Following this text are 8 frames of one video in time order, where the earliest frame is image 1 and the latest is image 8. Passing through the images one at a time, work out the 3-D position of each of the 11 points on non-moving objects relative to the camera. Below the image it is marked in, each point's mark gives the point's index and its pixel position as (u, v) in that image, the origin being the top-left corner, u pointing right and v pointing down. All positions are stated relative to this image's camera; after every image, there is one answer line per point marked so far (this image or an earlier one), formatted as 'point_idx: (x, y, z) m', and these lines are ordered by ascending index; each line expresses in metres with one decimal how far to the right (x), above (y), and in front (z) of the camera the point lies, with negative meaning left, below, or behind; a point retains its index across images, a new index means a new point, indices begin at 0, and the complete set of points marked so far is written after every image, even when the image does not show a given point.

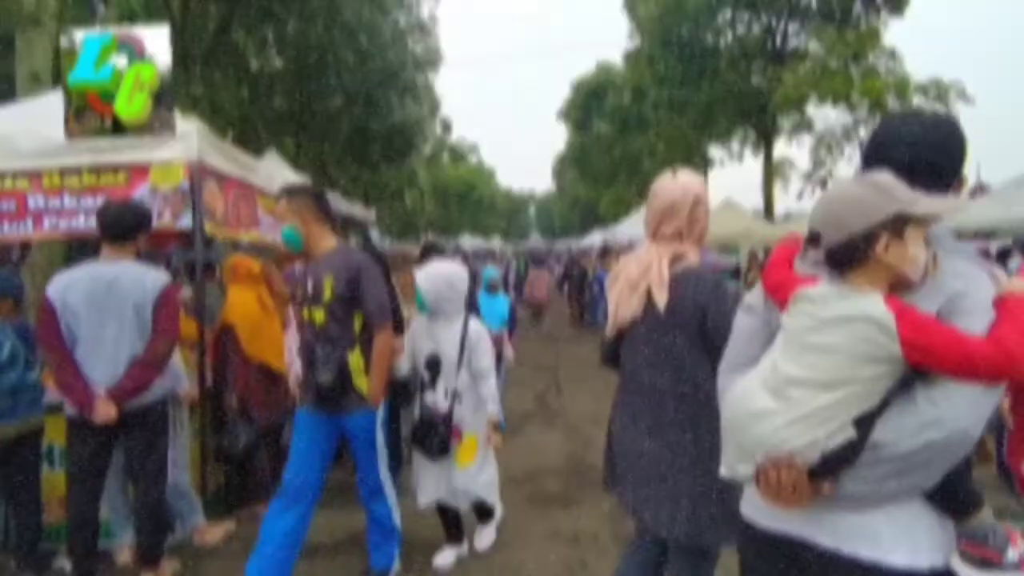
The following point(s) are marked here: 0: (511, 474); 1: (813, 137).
0: (0.0, -2.3, +7.2) m
1: (+9.9, +5.0, +19.4) m
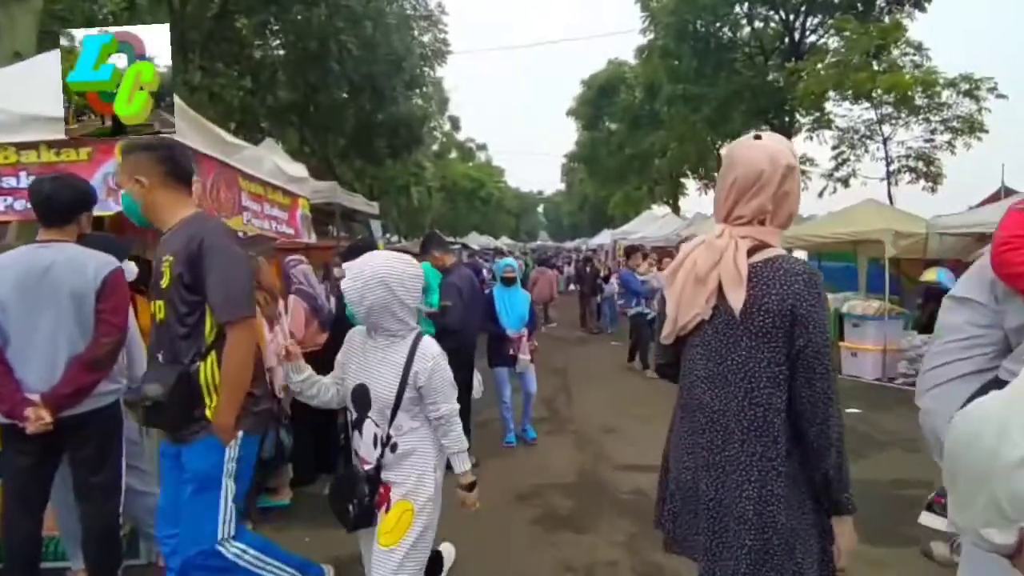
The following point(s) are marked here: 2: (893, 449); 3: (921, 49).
0: (0.0, -2.2, +6.6) m
1: (+10.2, +4.9, +18.7) m
2: (+5.2, -2.2, +8.1) m
3: (+11.8, +6.9, +16.9) m
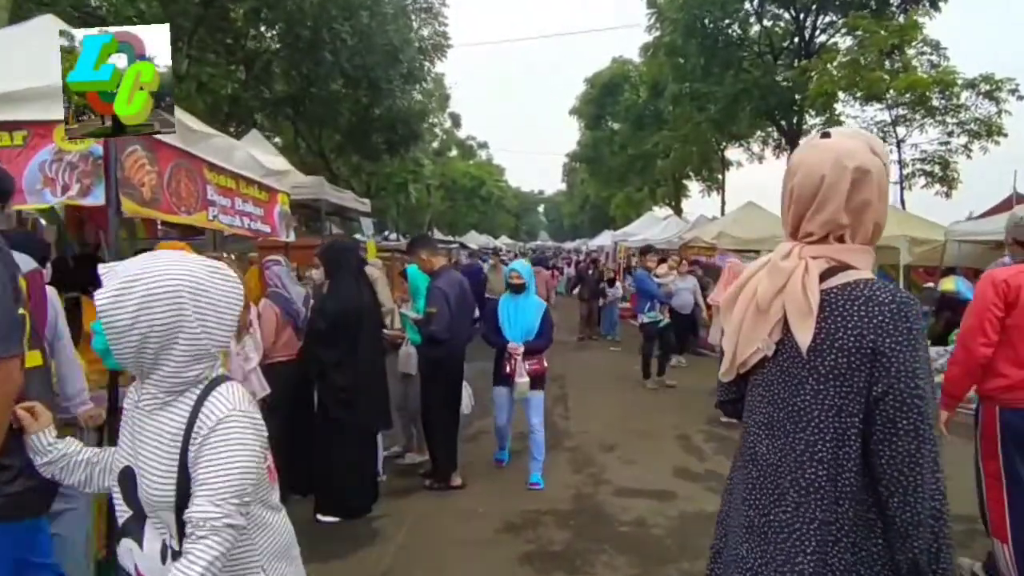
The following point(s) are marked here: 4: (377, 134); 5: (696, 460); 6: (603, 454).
0: (-0.1, -2.3, +5.9) m
1: (+10.2, +4.7, +18.0) m
2: (+5.1, -2.4, +7.4) m
3: (+11.8, +6.6, +16.3) m
4: (-4.5, +5.1, +19.8) m
5: (+2.4, -2.2, +7.6) m
6: (+1.2, -2.2, +7.9) m
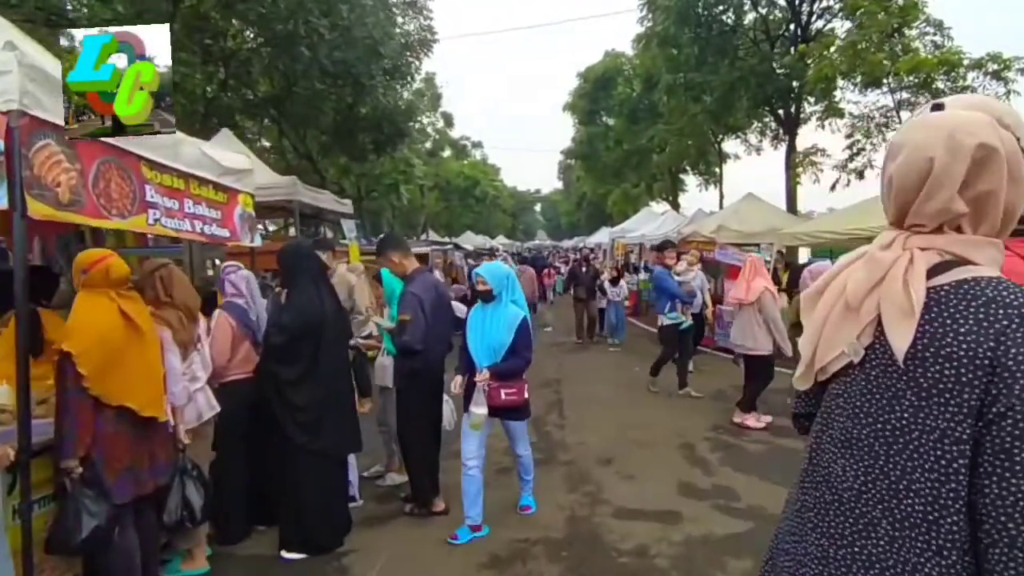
0: (-0.2, -2.4, +5.3) m
1: (+9.9, +4.9, +17.4) m
2: (+5.0, -2.3, +6.8) m
3: (+11.4, +6.9, +15.7) m
4: (-4.8, +5.0, +19.1) m
5: (+2.3, -2.2, +7.0) m
6: (+1.1, -2.2, +7.2) m
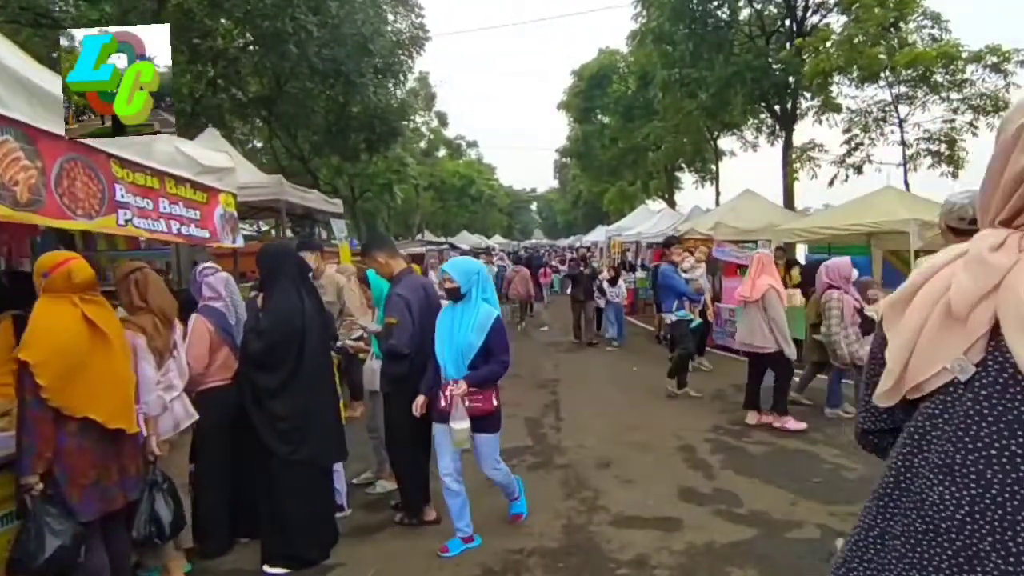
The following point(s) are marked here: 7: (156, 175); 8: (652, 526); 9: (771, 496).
0: (-0.2, -2.4, +5.1) m
1: (+9.7, +5.0, +17.2) m
2: (+4.9, -2.2, +6.6) m
3: (+11.2, +7.0, +15.5) m
4: (-5.0, +5.0, +18.9) m
5: (+2.2, -2.2, +6.8) m
6: (+1.0, -2.2, +7.0) m
7: (-3.3, +1.0, +5.4) m
8: (+1.4, -2.3, +5.7) m
9: (+2.7, -2.2, +6.2) m
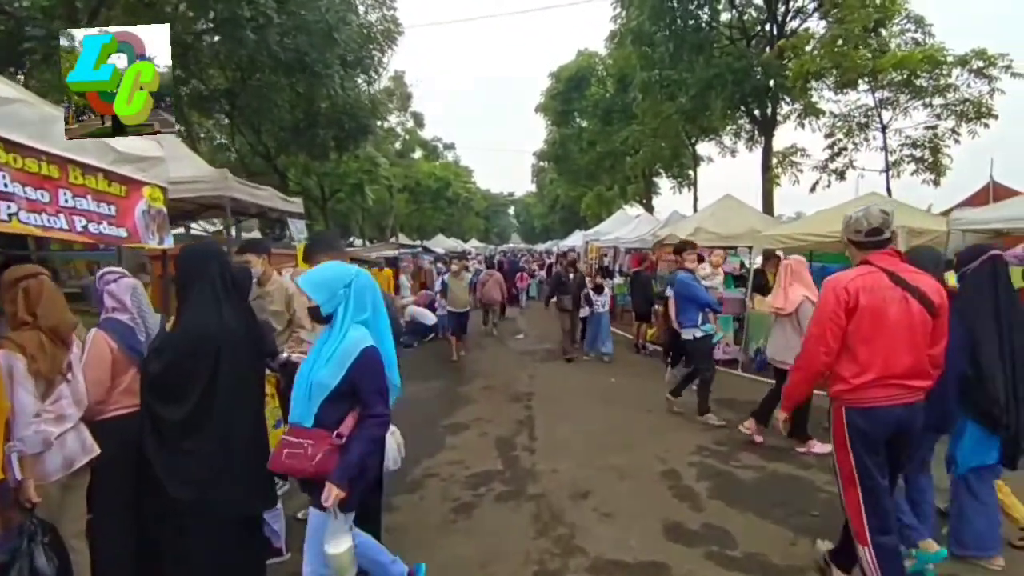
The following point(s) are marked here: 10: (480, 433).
0: (-0.5, -2.4, +4.3) m
1: (+9.0, +4.8, +16.9) m
2: (+4.6, -2.4, +6.0) m
3: (+10.6, +6.8, +15.2) m
4: (-5.8, +4.8, +18.0) m
5: (+1.8, -2.3, +6.1) m
6: (+0.7, -2.3, +6.3) m
7: (-3.6, +1.0, +4.6) m
8: (+1.0, -2.4, +5.0) m
9: (+2.4, -2.3, +5.6) m
10: (-0.5, -2.3, +9.2) m
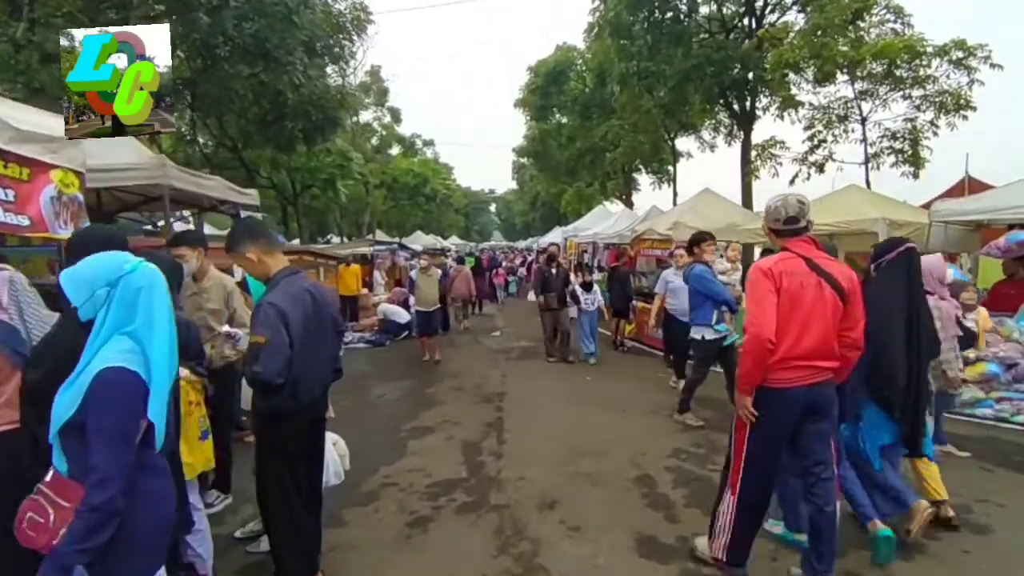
0: (-0.9, -2.4, +3.8) m
1: (+8.3, +4.9, +16.6) m
2: (+4.2, -2.3, +5.7) m
3: (+9.9, +6.9, +15.0) m
4: (-6.5, +4.9, +17.2) m
5: (+1.5, -2.2, +5.6) m
6: (+0.3, -2.3, +5.8) m
7: (-3.9, +1.0, +3.9) m
8: (+0.7, -2.3, +4.5) m
9: (+2.0, -2.2, +5.1) m
10: (-1.0, -2.2, +8.7) m
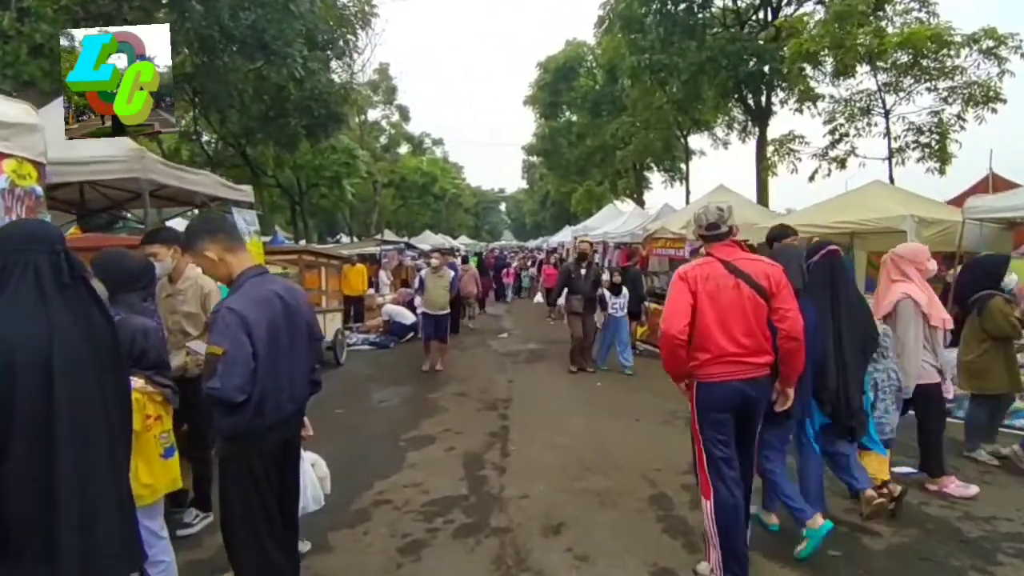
0: (-0.9, -2.4, +3.3) m
1: (+8.5, +4.9, +15.9) m
2: (+4.2, -2.3, +5.0) m
3: (+10.1, +6.9, +14.2) m
4: (-6.3, +4.9, +16.8) m
5: (+1.5, -2.3, +5.1) m
6: (+0.3, -2.3, +5.2) m
7: (-3.9, +1.0, +3.5) m
8: (+0.7, -2.3, +3.9) m
9: (+2.0, -2.3, +4.5) m
10: (-0.9, -2.2, +8.2) m
